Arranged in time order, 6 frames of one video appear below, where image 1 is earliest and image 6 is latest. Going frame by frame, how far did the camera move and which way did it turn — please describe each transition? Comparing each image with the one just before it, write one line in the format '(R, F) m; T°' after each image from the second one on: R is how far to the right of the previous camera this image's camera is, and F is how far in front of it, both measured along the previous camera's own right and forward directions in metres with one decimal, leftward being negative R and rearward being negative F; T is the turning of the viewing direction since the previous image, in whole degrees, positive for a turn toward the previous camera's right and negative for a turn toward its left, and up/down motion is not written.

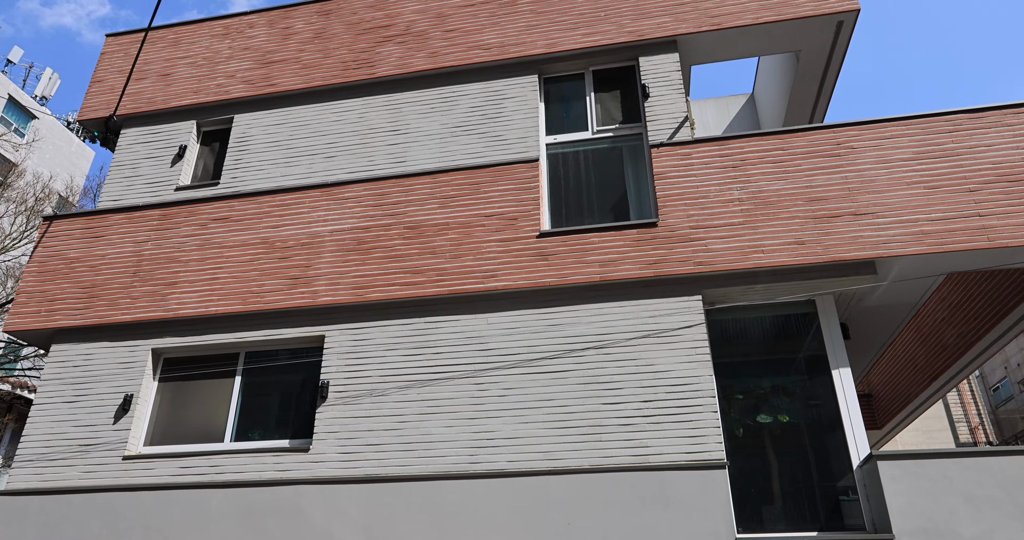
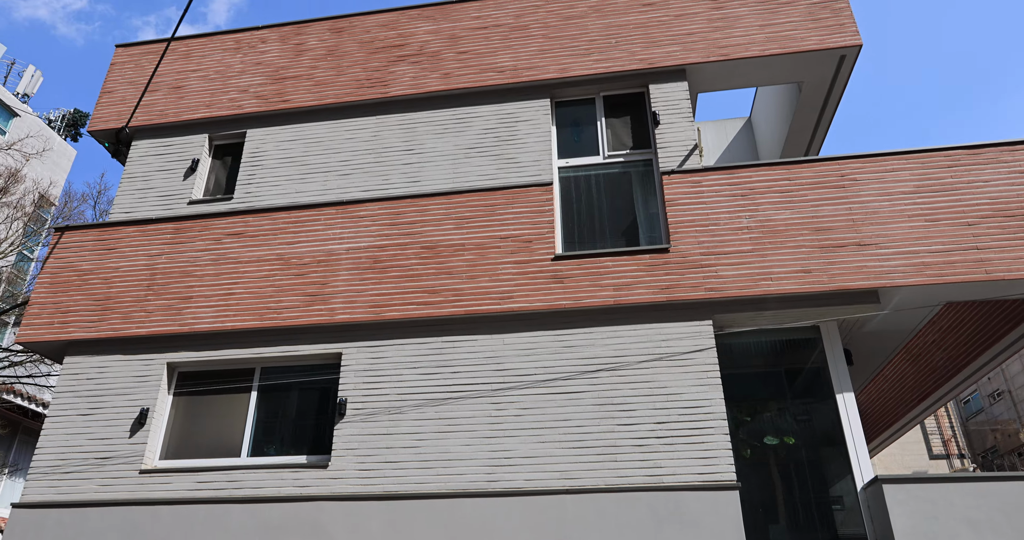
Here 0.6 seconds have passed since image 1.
(-0.4, -0.2) m; +2°
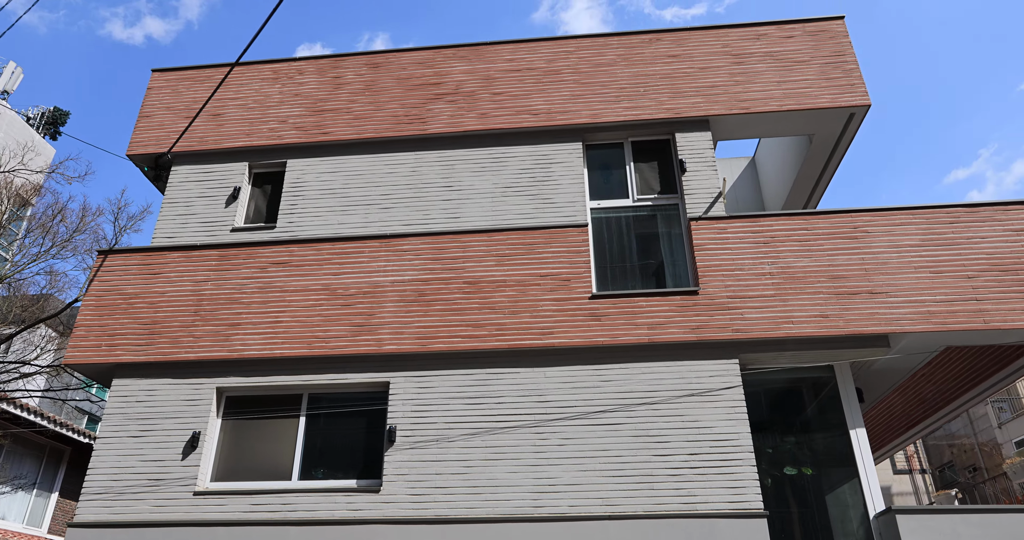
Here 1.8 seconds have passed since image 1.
(-0.9, -0.5) m; +3°
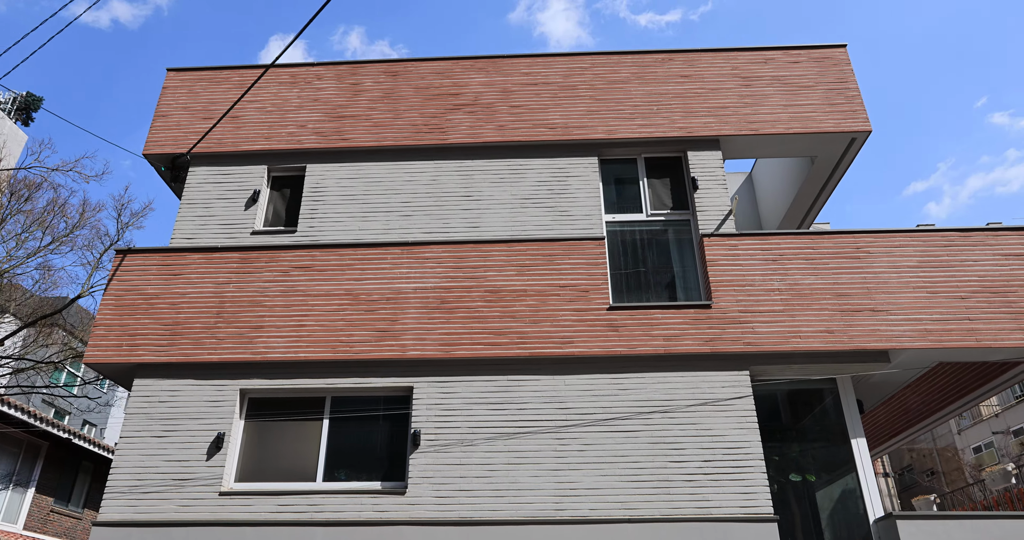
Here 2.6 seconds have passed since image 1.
(-0.7, -0.3) m; +3°
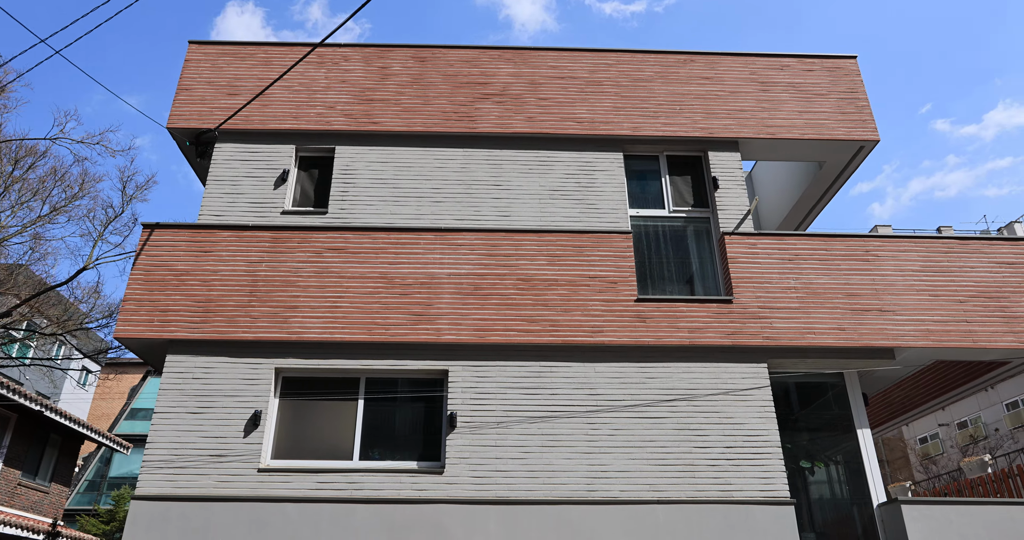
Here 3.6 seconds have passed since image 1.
(-1.0, -0.2) m; +4°
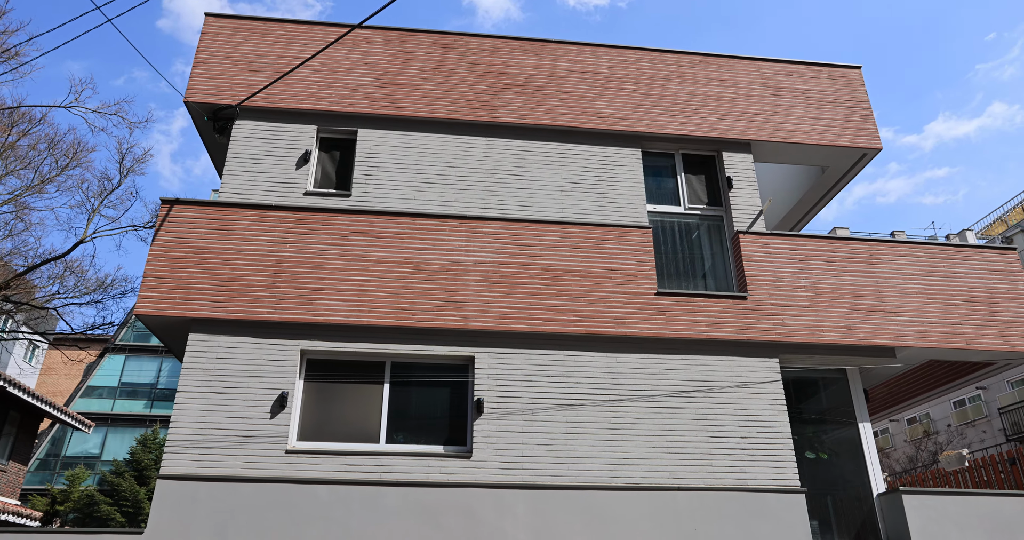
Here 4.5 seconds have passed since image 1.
(-0.9, -0.1) m; +4°
